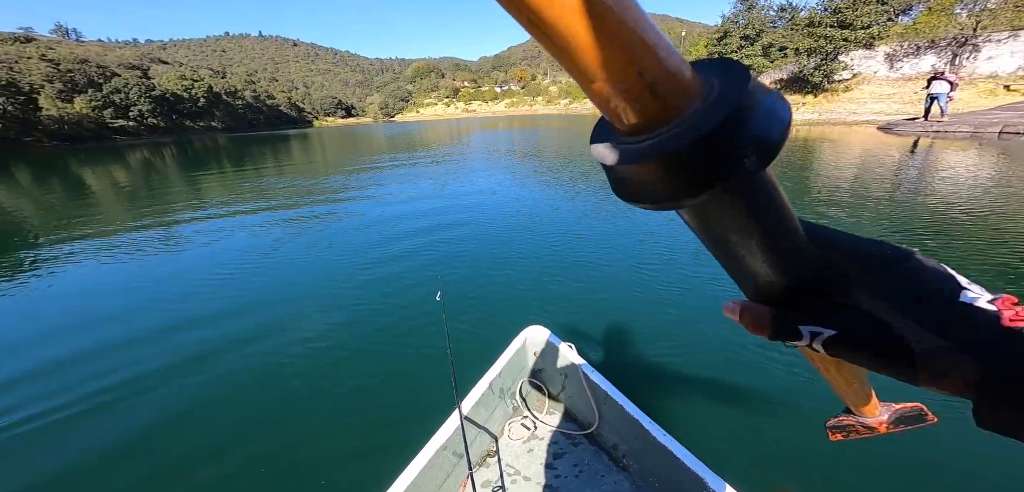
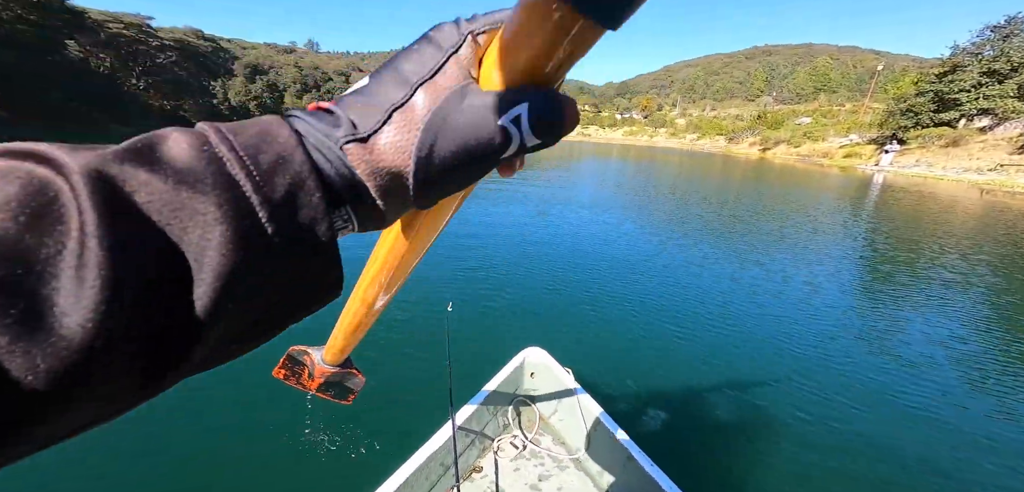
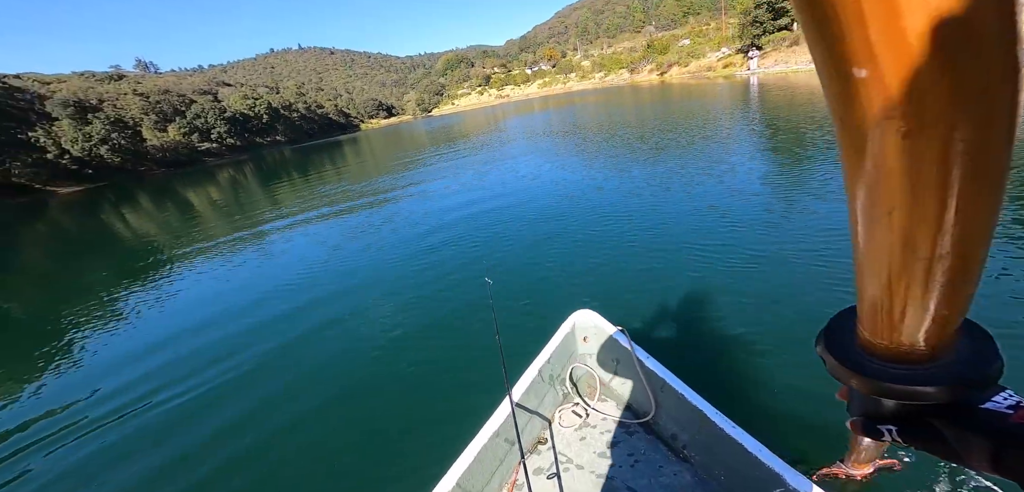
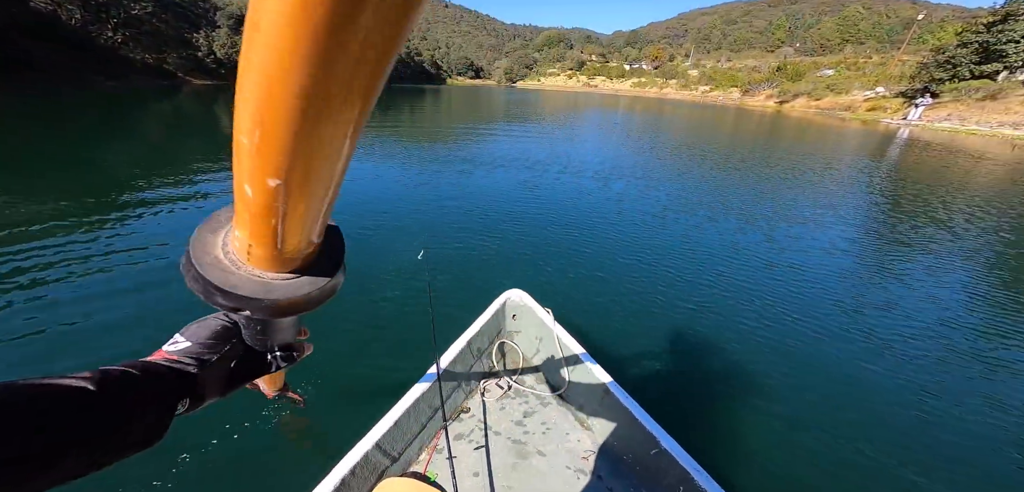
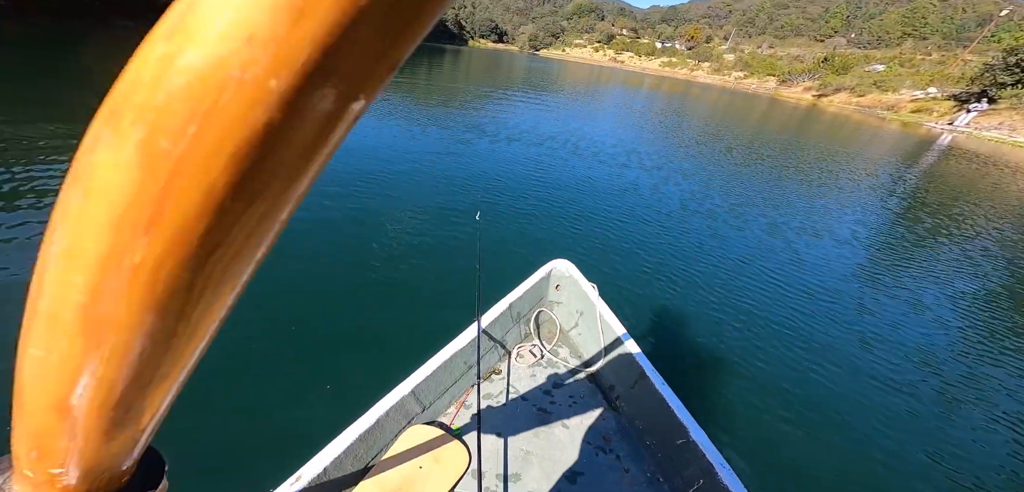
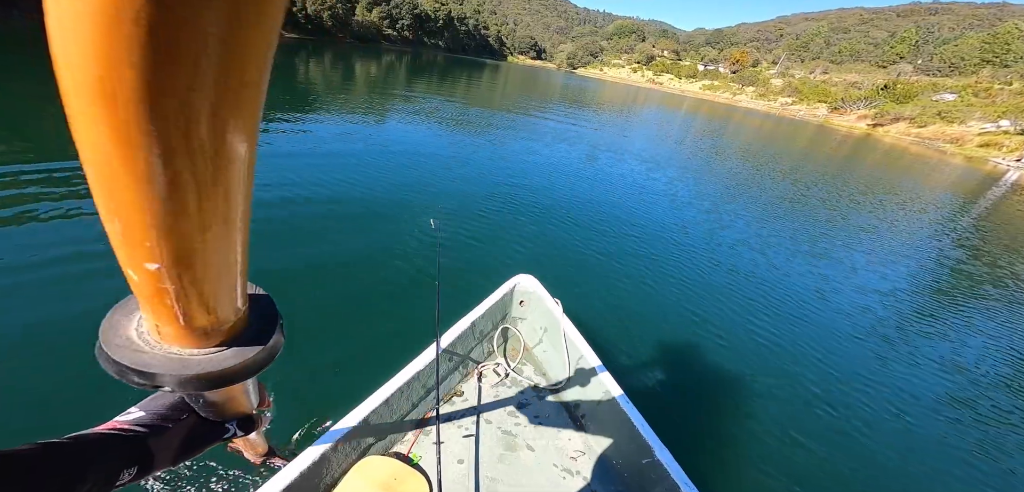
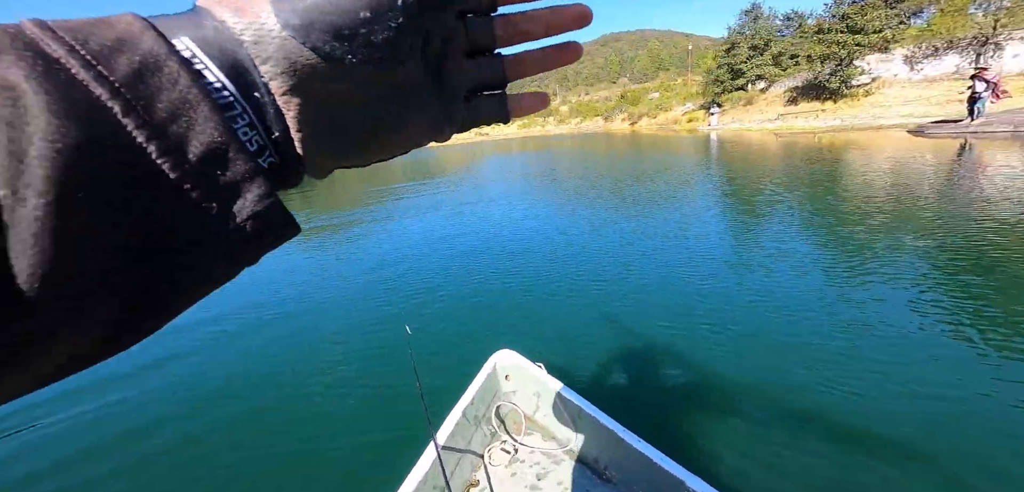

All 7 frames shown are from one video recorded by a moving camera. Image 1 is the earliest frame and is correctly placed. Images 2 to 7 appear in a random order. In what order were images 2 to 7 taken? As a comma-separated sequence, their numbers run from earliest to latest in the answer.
3, 7, 2, 6, 4, 5
